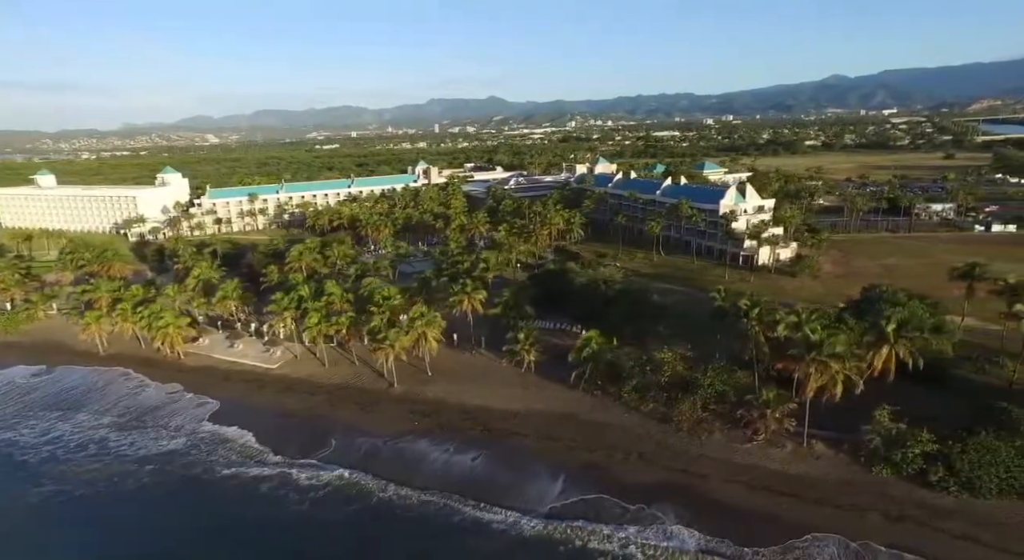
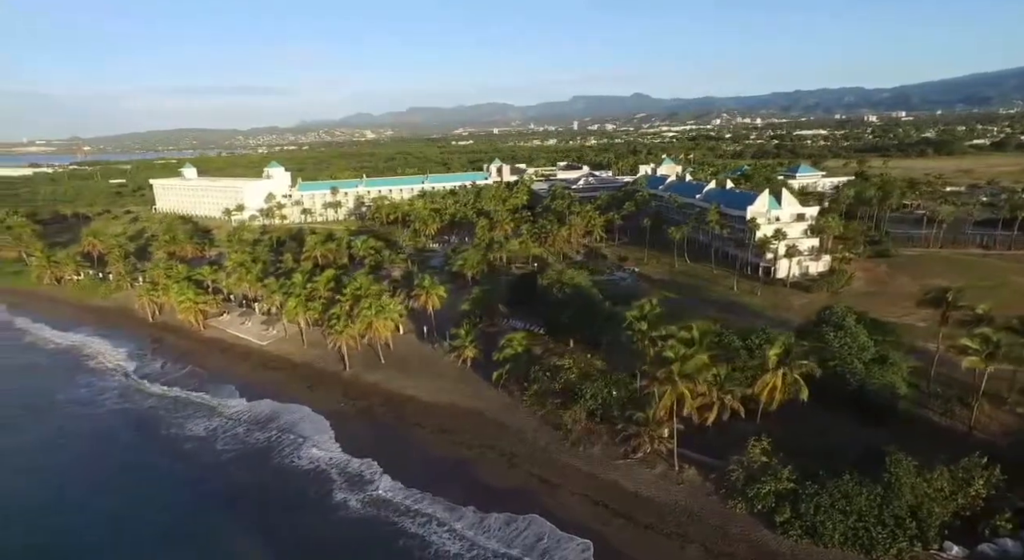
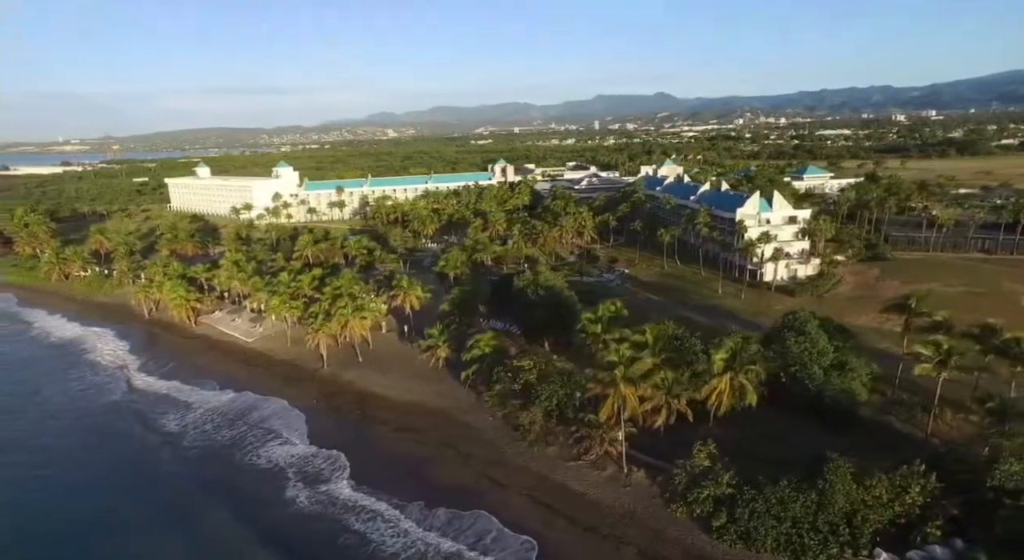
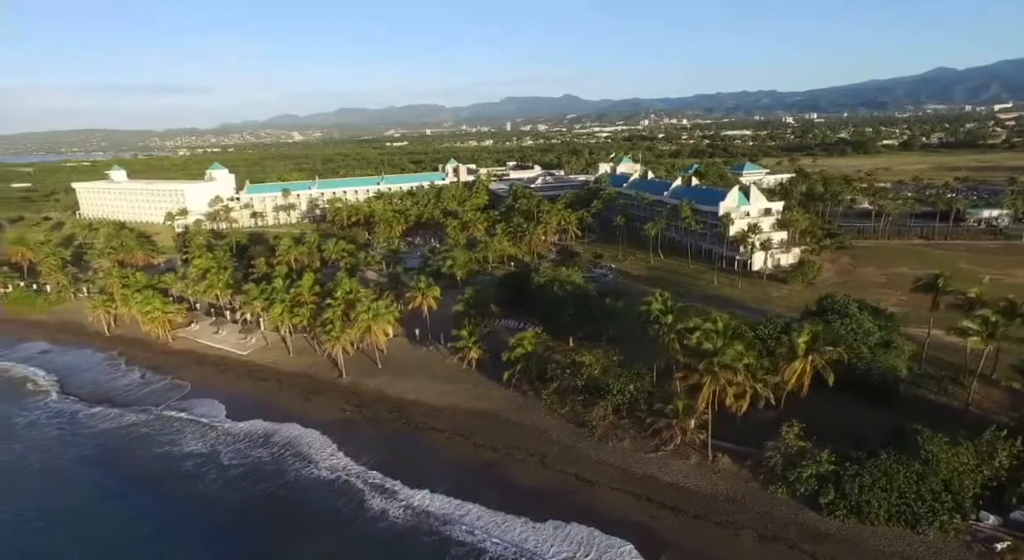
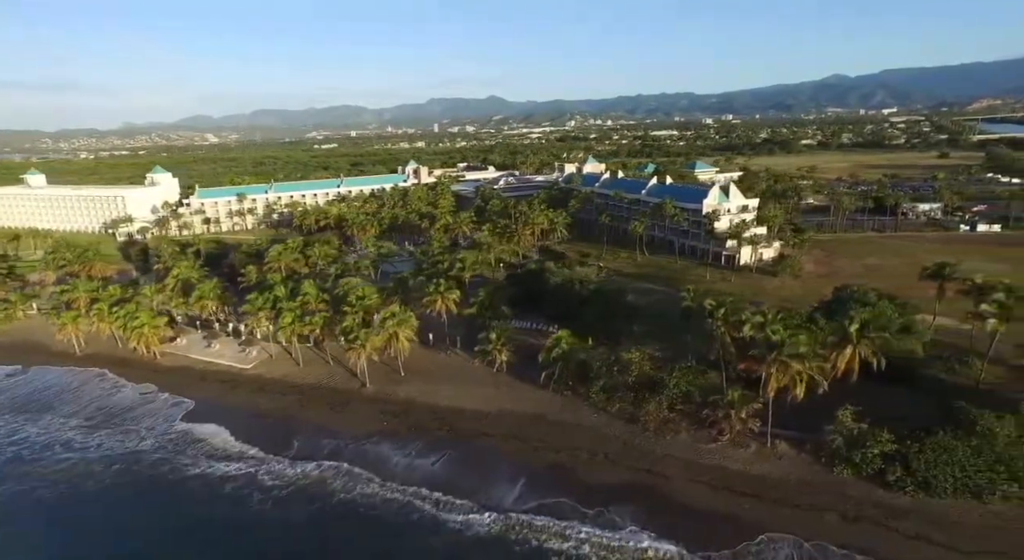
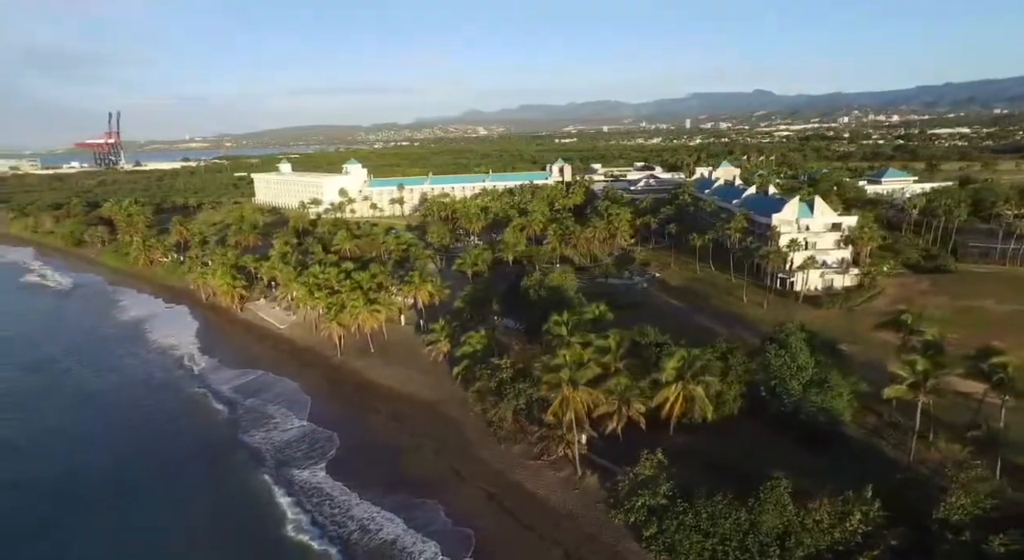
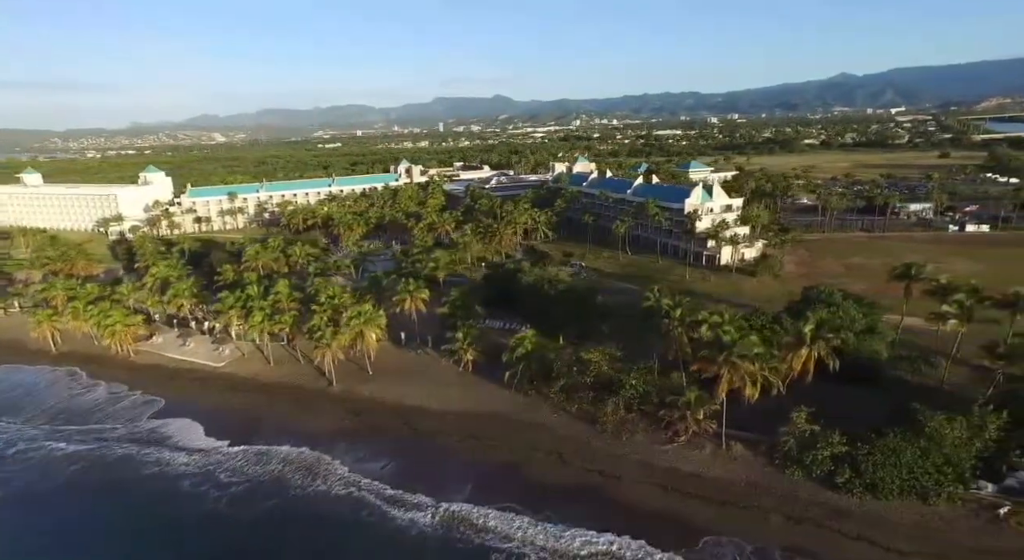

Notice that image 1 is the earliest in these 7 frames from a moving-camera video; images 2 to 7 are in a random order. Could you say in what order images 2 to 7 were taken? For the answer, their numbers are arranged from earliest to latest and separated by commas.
5, 7, 4, 2, 3, 6
